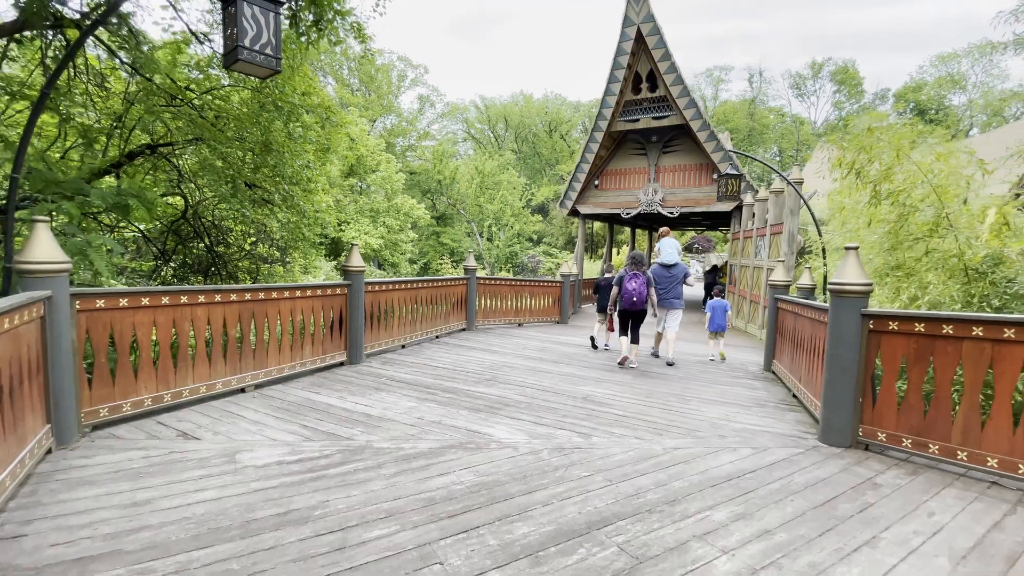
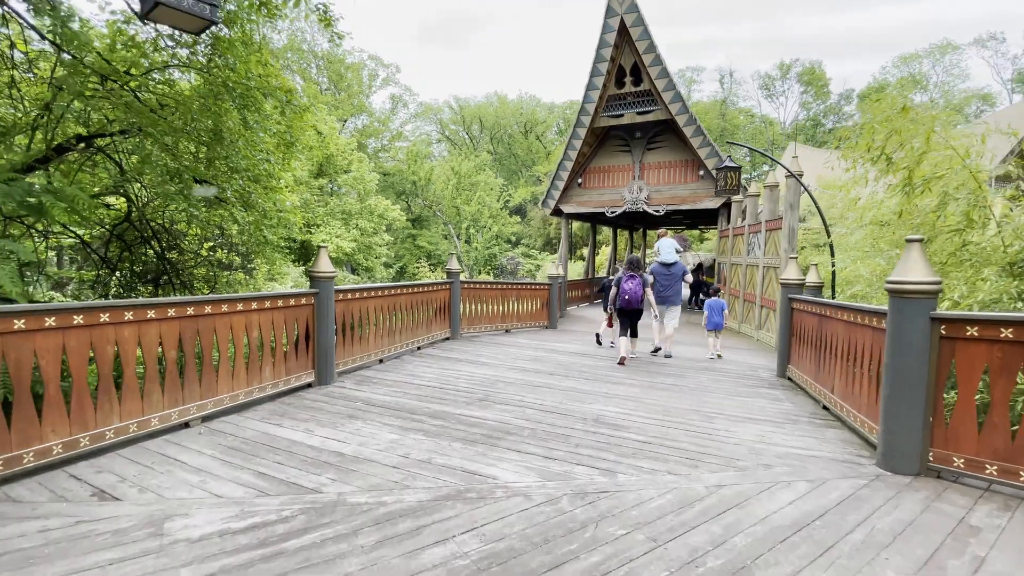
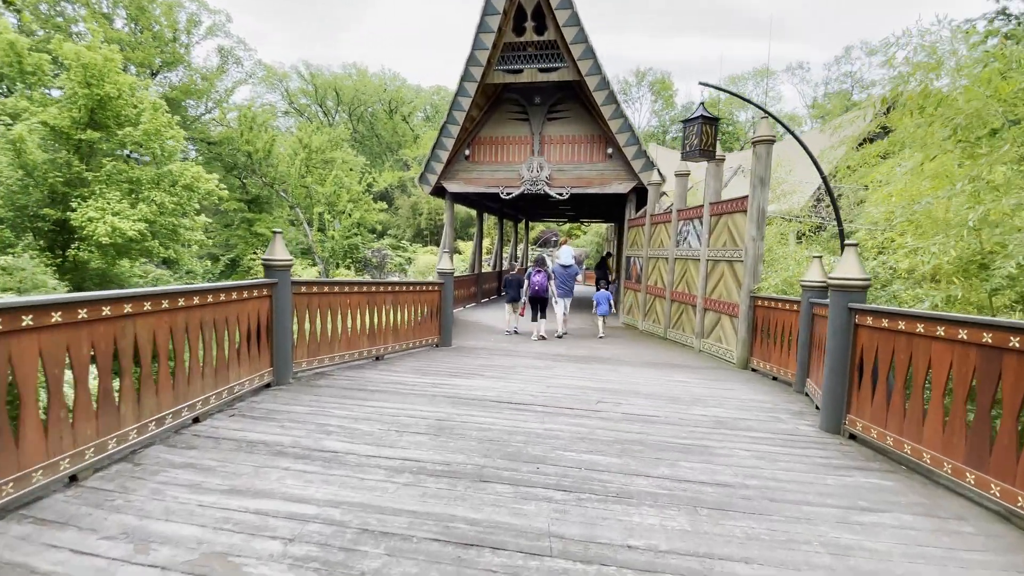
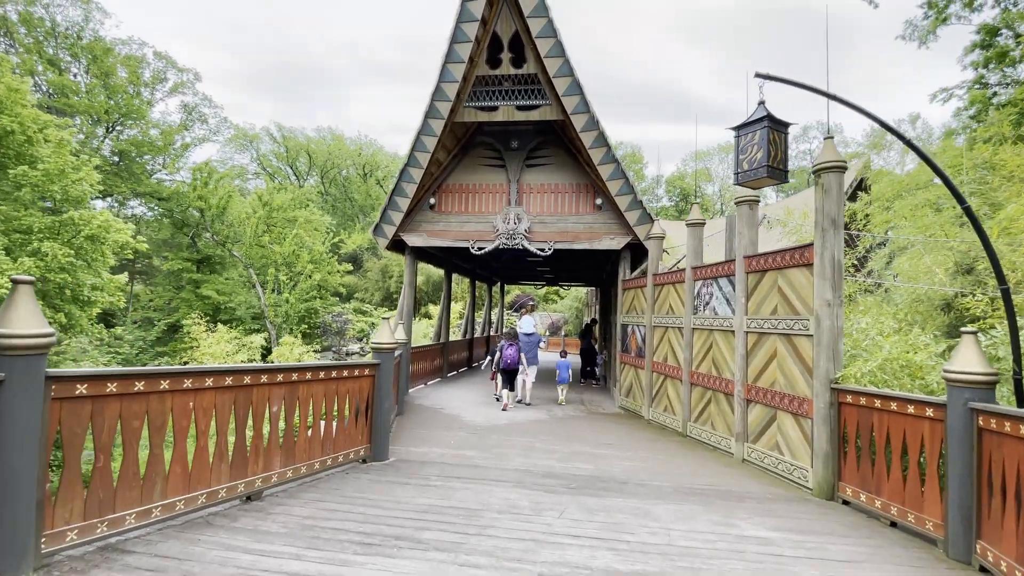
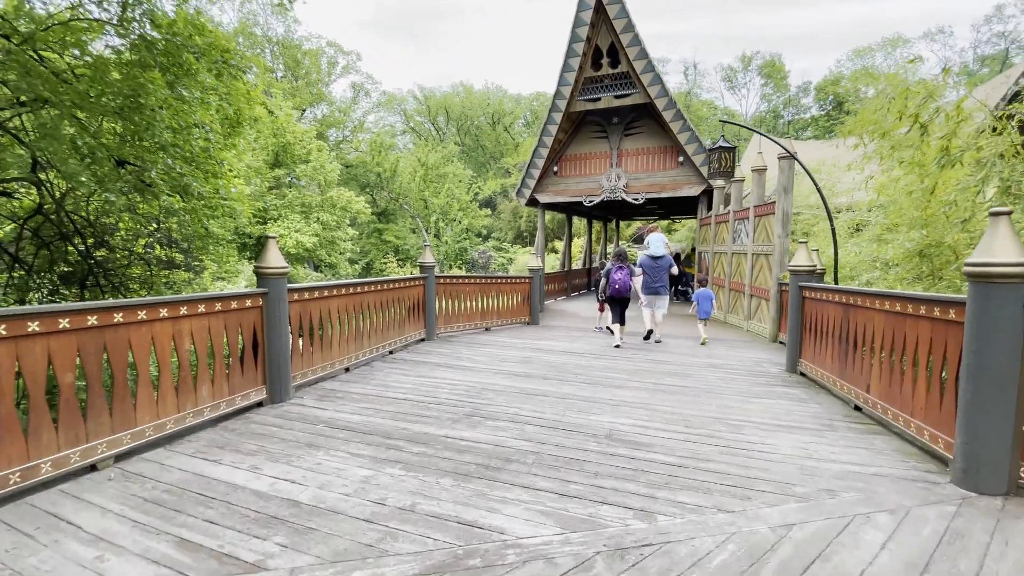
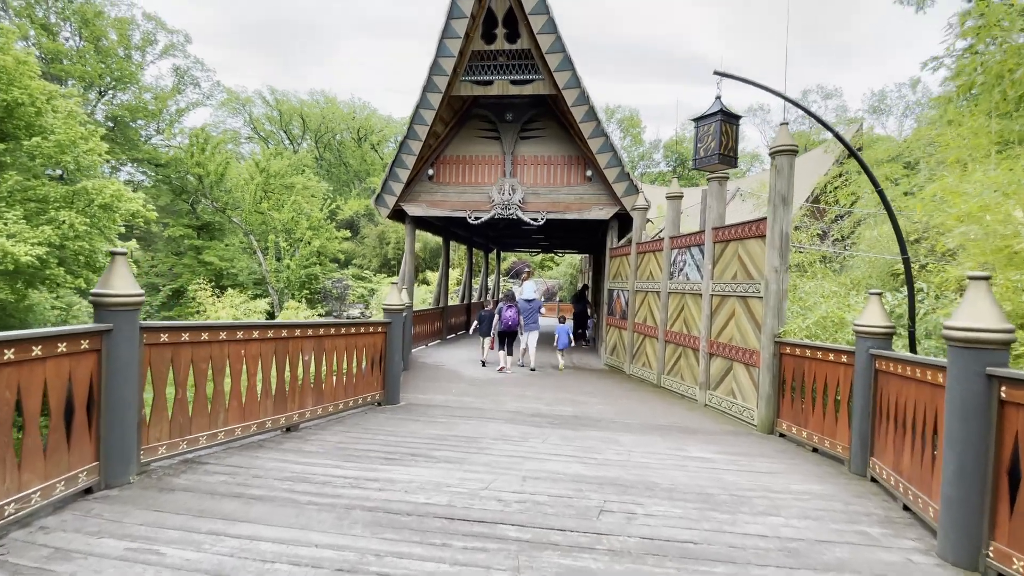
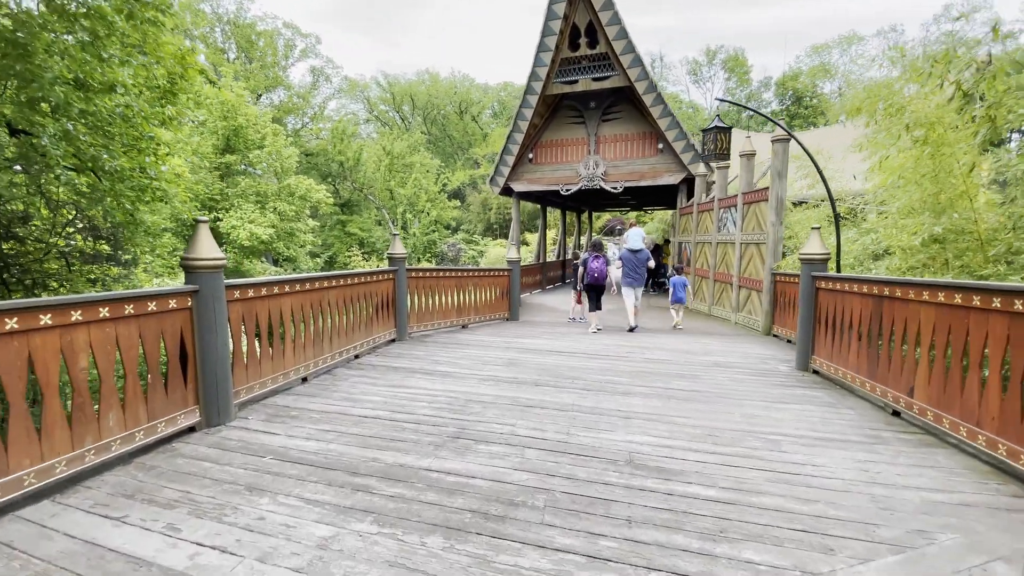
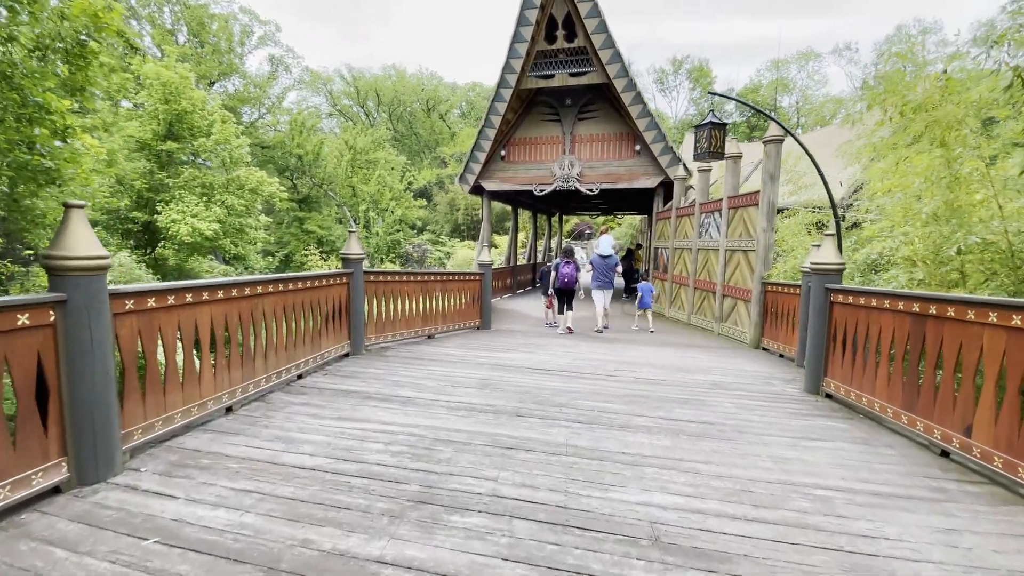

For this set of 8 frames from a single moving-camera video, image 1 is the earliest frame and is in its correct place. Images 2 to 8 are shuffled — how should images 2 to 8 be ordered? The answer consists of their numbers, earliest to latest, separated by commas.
2, 5, 7, 8, 3, 6, 4
